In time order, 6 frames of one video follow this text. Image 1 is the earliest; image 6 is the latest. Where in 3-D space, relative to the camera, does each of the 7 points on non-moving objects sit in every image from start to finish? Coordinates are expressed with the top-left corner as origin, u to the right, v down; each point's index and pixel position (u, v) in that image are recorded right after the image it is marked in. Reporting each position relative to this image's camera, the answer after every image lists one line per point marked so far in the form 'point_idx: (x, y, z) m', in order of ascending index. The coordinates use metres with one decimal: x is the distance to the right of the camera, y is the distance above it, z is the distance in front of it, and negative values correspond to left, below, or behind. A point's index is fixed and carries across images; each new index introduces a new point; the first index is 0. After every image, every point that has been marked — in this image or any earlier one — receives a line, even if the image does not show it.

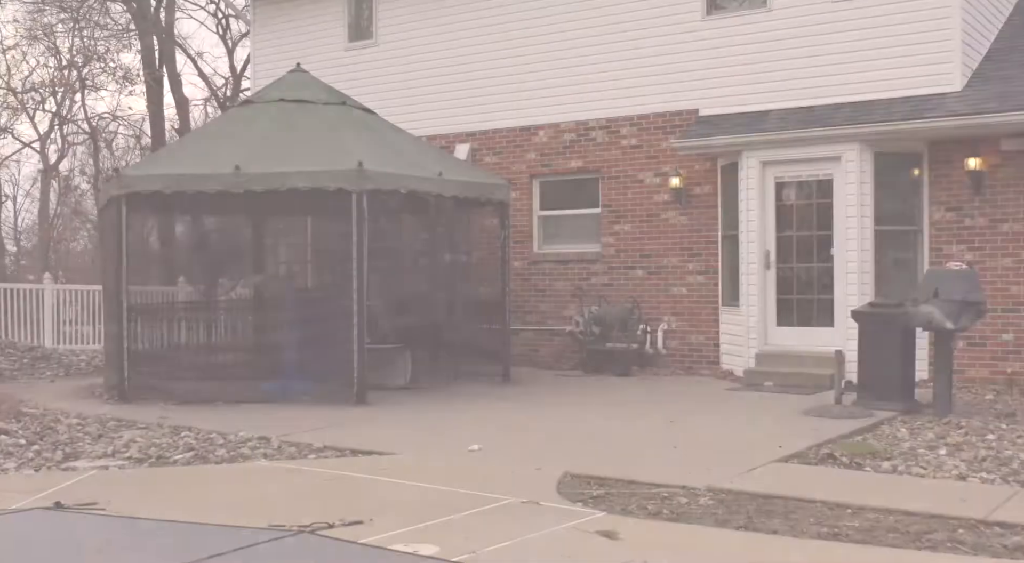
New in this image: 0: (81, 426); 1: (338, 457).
0: (-3.5, -1.2, +9.1) m
1: (-1.2, -1.2, +7.8) m
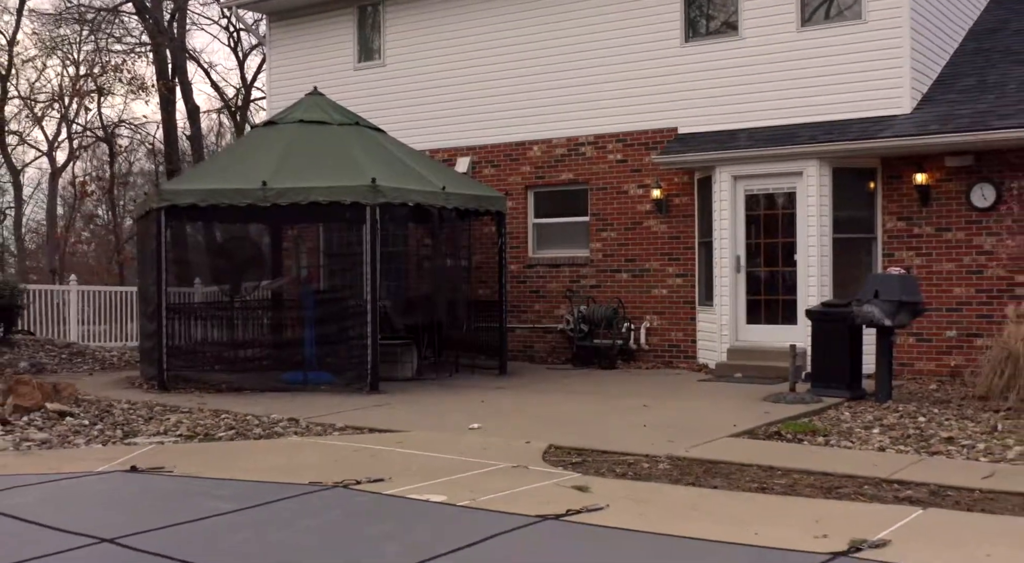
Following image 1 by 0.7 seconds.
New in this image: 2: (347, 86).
0: (-3.5, -1.2, +10.5) m
1: (-1.2, -1.2, +9.1) m
2: (-2.6, +3.1, +17.8) m
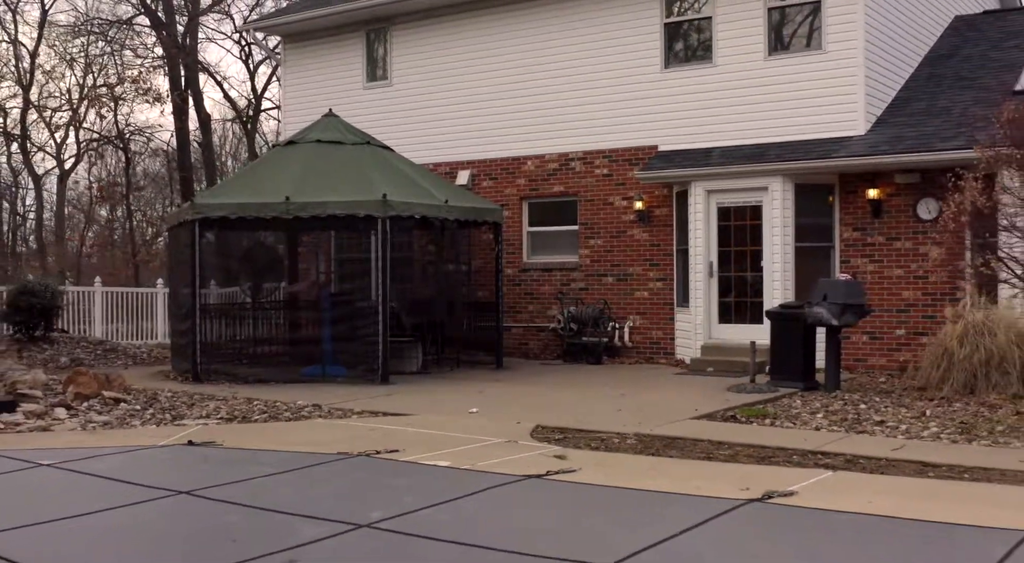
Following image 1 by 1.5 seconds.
0: (-3.6, -1.2, +12.0) m
1: (-1.3, -1.3, +10.7) m
2: (-2.6, +3.1, +19.3) m
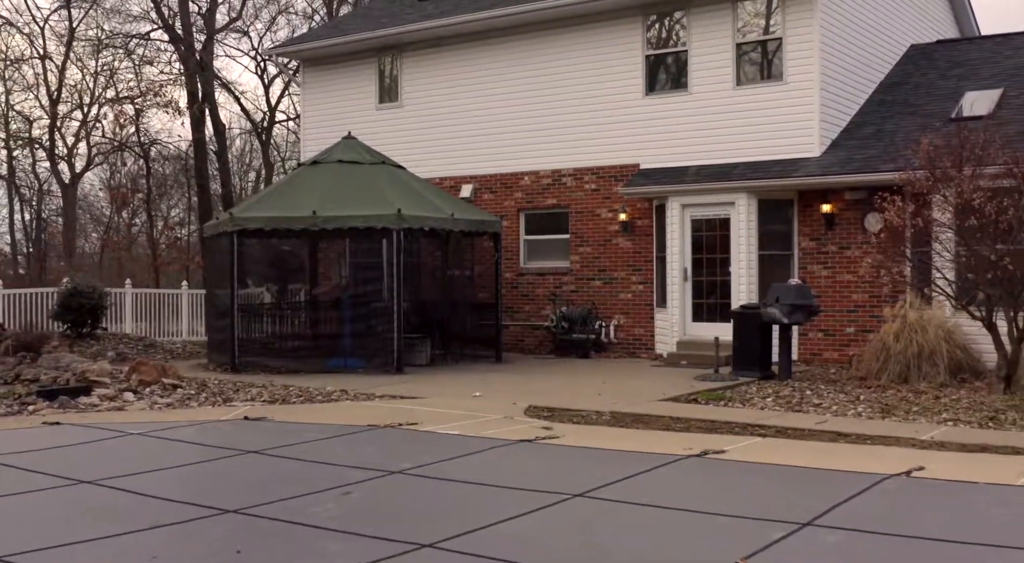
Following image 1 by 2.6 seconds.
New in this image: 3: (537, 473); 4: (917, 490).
0: (-3.6, -1.3, +14.0) m
1: (-1.3, -1.3, +12.7) m
2: (-2.7, +3.0, +21.3) m
3: (+0.2, -1.4, +8.4) m
4: (+2.7, -1.4, +7.5) m
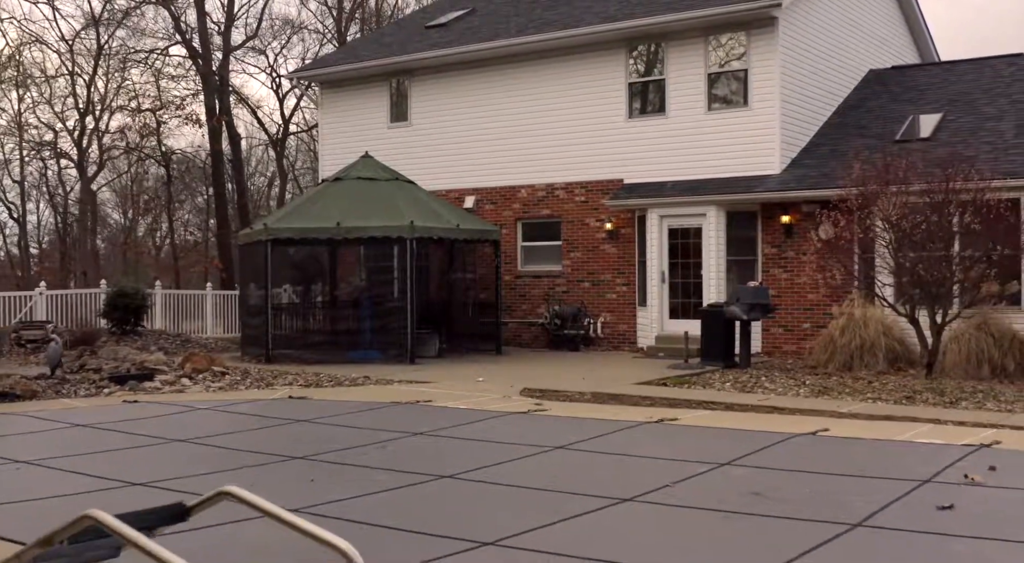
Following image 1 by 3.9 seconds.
0: (-3.7, -1.3, +16.4) m
1: (-1.4, -1.4, +15.0) m
2: (-2.7, +3.0, +23.7) m
3: (+0.2, -1.4, +10.7) m
4: (+2.7, -1.4, +9.8) m
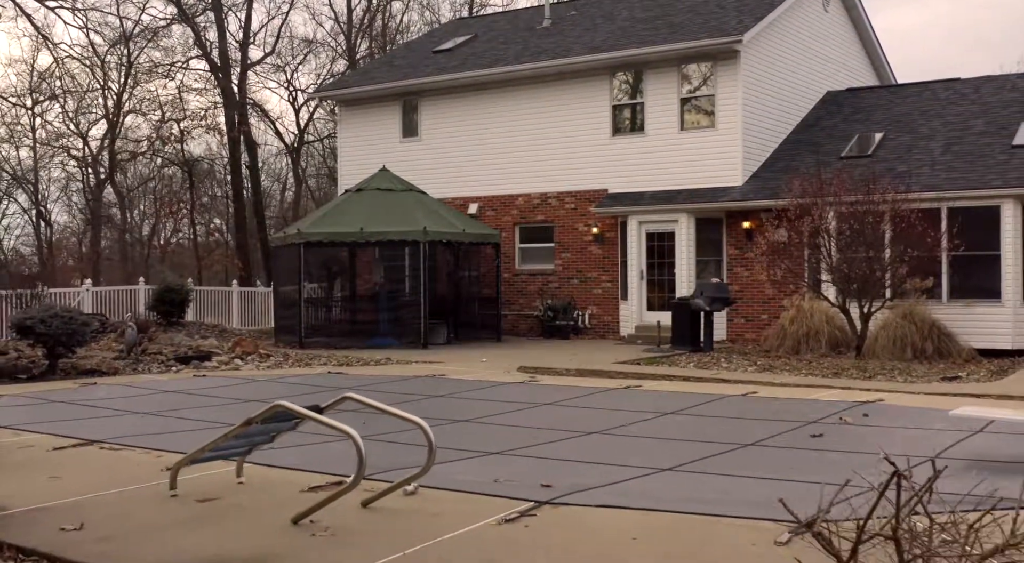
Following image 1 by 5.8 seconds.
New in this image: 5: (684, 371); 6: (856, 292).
0: (-3.7, -1.3, +19.4) m
1: (-1.4, -1.3, +18.0) m
2: (-2.7, +3.0, +26.6) m
3: (+0.1, -1.4, +13.7) m
4: (+2.7, -1.3, +12.8) m
5: (+2.6, -1.3, +16.7) m
6: (+5.4, -0.2, +17.7) m
